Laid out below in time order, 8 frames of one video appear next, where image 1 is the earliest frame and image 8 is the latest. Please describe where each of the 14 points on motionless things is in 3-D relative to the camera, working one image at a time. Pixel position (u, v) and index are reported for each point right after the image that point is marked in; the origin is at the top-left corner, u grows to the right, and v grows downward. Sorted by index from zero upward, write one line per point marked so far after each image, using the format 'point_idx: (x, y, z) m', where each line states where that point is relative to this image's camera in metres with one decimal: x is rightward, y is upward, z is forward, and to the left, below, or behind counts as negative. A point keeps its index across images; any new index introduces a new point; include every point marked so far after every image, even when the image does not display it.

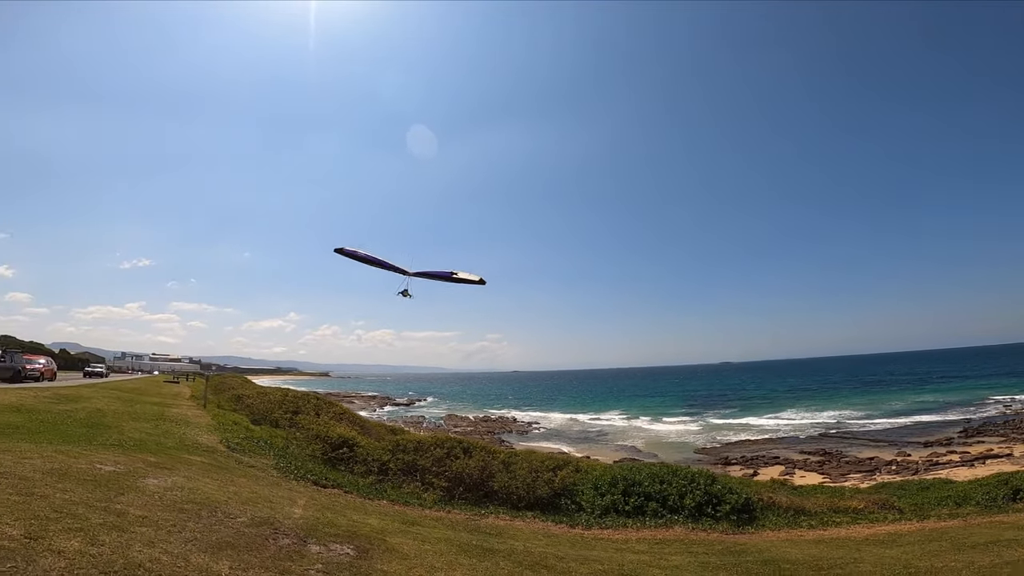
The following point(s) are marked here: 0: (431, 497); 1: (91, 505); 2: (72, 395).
0: (-2.2, -5.7, +13.6) m
1: (-4.1, -2.1, +4.9) m
2: (-15.9, -3.9, +18.1) m
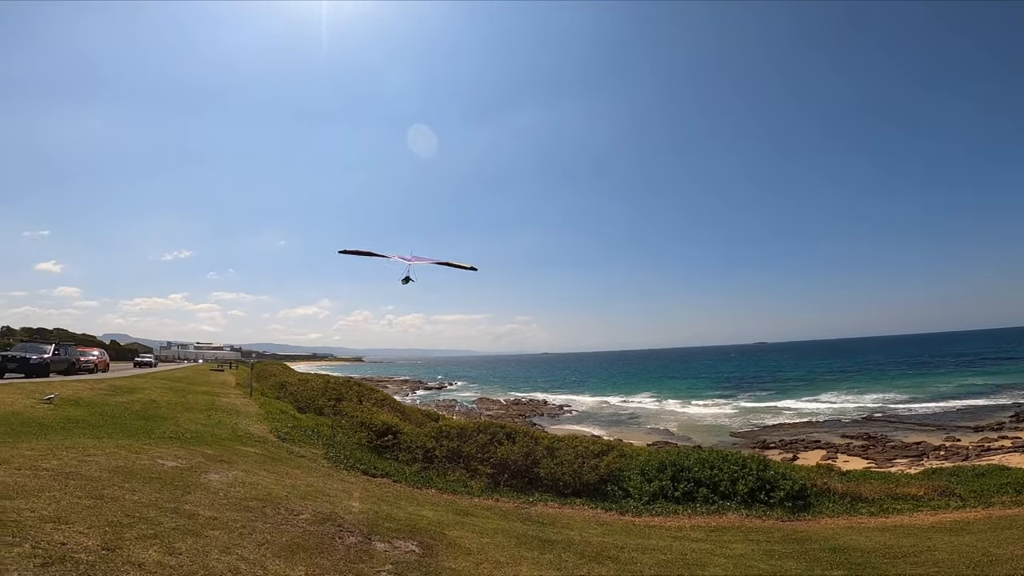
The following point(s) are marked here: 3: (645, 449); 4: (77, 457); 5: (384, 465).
0: (-0.9, -5.3, +13.5) m
1: (-3.4, -2.1, +4.8) m
2: (-14.4, -3.7, +18.7) m
3: (+4.8, -5.7, +18.0) m
4: (-5.6, -2.2, +6.4) m
5: (-3.3, -4.6, +12.8) m
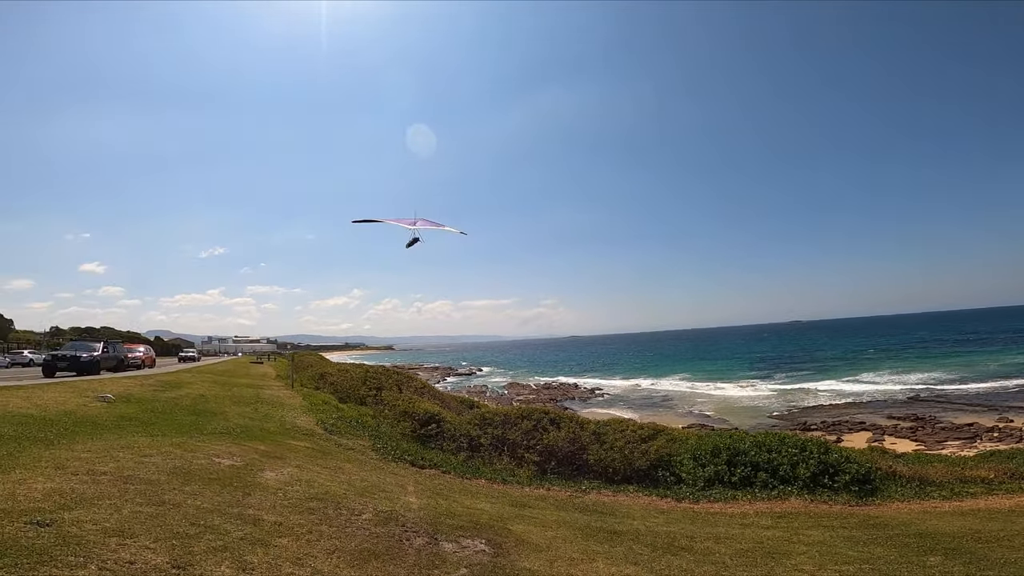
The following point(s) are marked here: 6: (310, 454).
0: (+0.4, -4.9, +13.2) m
1: (-2.7, -2.1, +4.6) m
2: (-12.9, -3.6, +19.0) m
3: (+6.3, -4.9, +17.4) m
4: (-4.8, -2.1, +6.3) m
5: (-2.0, -4.2, +12.6) m
6: (-3.8, -3.1, +9.4) m
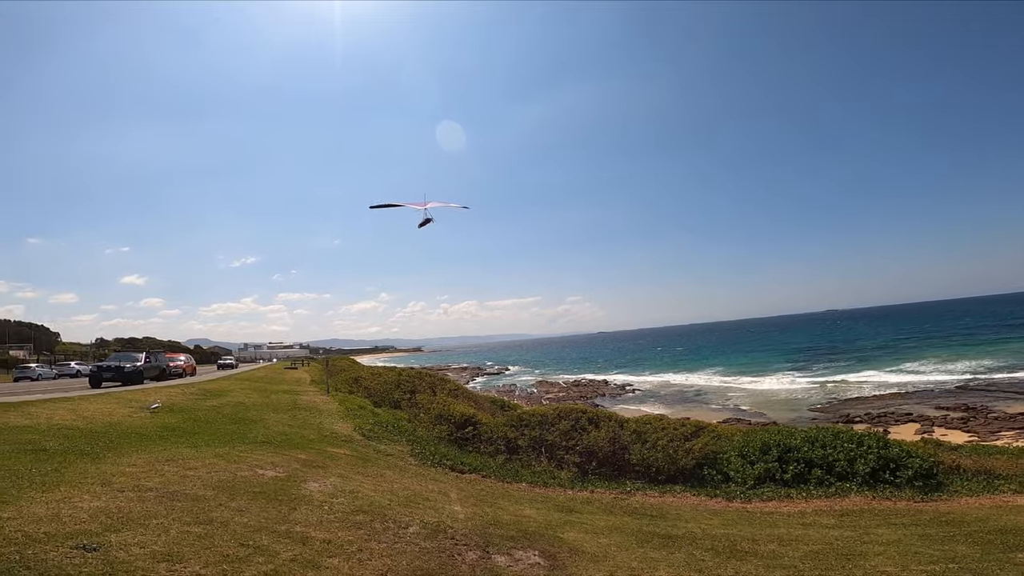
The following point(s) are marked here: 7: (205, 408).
0: (+1.4, -4.8, +12.9) m
1: (-2.1, -2.1, +4.4) m
2: (-11.6, -3.9, +19.3) m
3: (+7.6, -4.7, +16.8) m
4: (-4.1, -2.3, +6.2) m
5: (-1.0, -4.3, +12.4) m
6: (-3.0, -3.2, +9.3) m
7: (-8.6, -3.4, +14.0) m
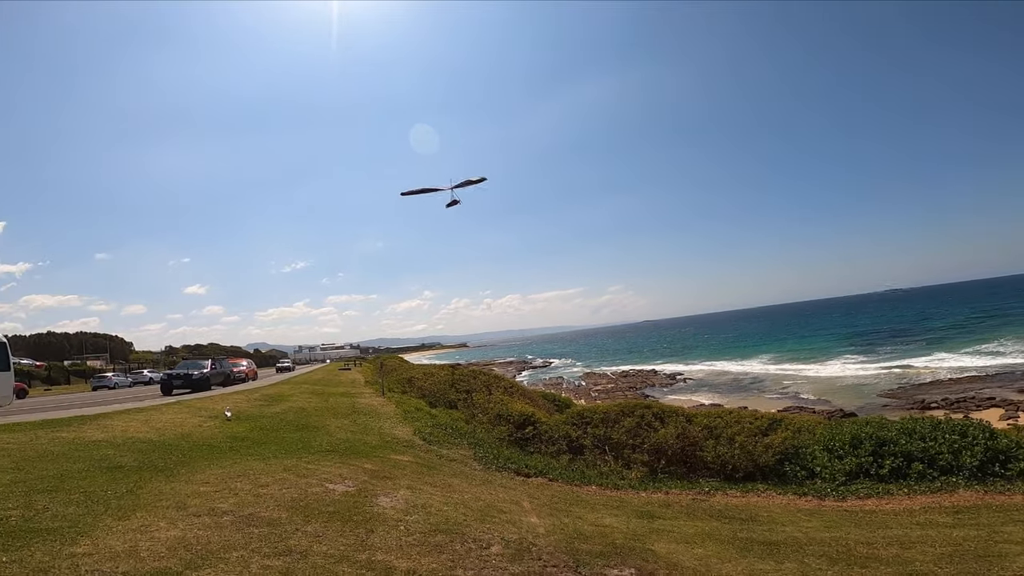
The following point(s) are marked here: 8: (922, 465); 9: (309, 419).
0: (+3.1, -4.6, +12.3) m
1: (-1.3, -2.2, +4.1) m
2: (-9.4, -4.2, +19.8) m
3: (+9.5, -4.1, +15.6) m
4: (-3.2, -2.5, +6.0) m
5: (+0.5, -4.2, +12.0) m
6: (-1.7, -3.3, +9.0) m
7: (-6.9, -3.6, +14.2) m
8: (+9.6, -4.3, +11.8) m
9: (-5.6, -3.6, +13.7) m
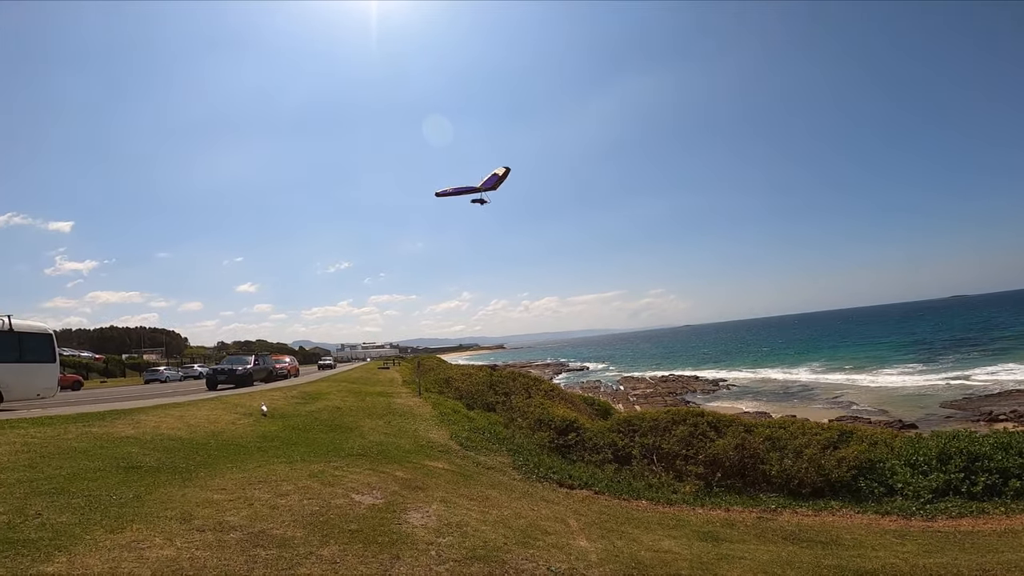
0: (+4.0, -4.6, +11.2) m
1: (-1.0, -2.1, +3.4) m
2: (-7.8, -4.1, +19.6) m
3: (+10.7, -4.2, +14.0) m
4: (-2.7, -2.3, +5.4) m
5: (+1.5, -4.1, +11.1) m
6: (-1.0, -3.2, +8.3) m
7: (-5.8, -3.5, +13.8) m
8: (+10.5, -4.4, +10.2) m
9: (-4.5, -3.5, +13.2) m
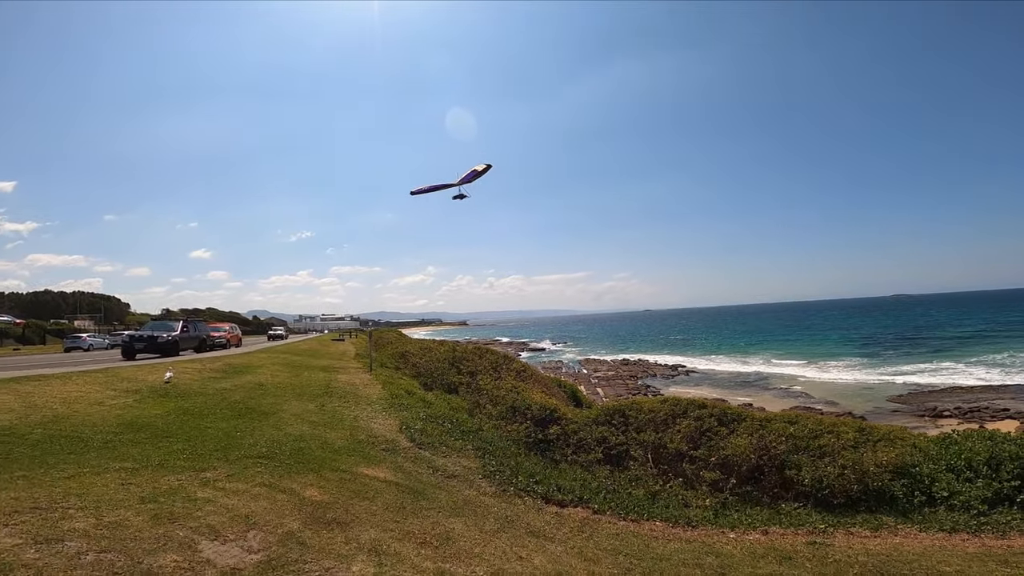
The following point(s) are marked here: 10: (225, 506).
0: (+3.4, -3.9, +8.8) m
1: (-0.9, -1.5, +0.6) m
2: (-8.9, -2.5, +16.4) m
3: (+9.9, -3.6, +12.1) m
4: (-2.7, -1.6, +2.5) m
5: (+0.9, -3.3, +8.6) m
6: (-1.3, -2.4, +5.5) m
7: (-6.5, -2.2, +10.7) m
8: (+10.0, -4.0, +8.3) m
9: (-5.2, -2.3, +10.2) m
10: (-2.3, -1.9, +4.2) m
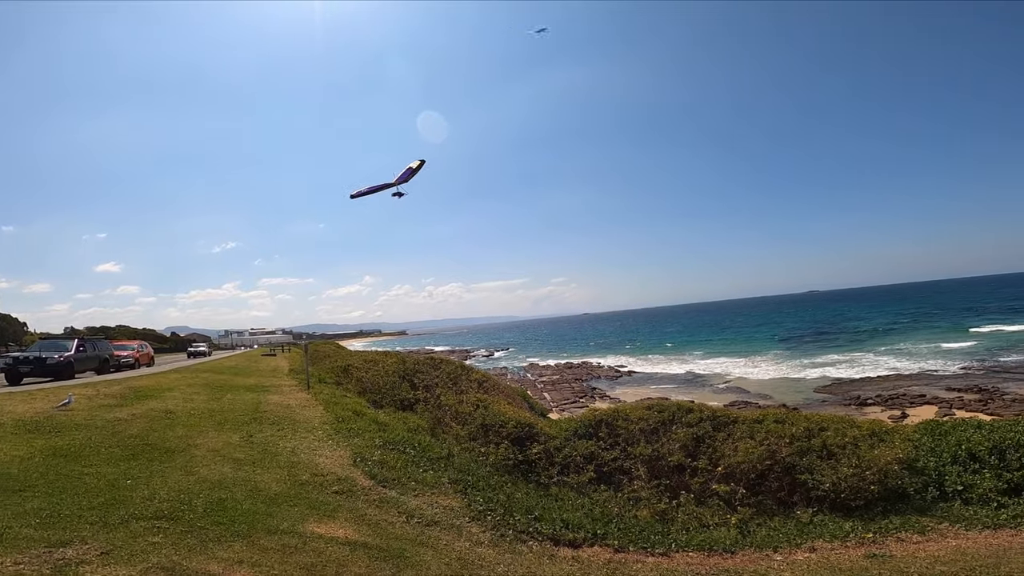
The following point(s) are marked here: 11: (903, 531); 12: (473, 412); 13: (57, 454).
0: (+3.2, -3.7, +7.6) m
1: (-0.1, -1.3, -1.0) m
2: (-10.0, -2.7, +13.7) m
3: (+9.2, -3.3, +11.7) m
4: (-2.2, -1.4, +0.7) m
5: (+0.8, -3.2, +7.1) m
6: (-1.1, -2.2, +3.8) m
7: (-6.8, -2.3, +8.3) m
8: (+9.8, -3.6, +7.9) m
9: (-5.5, -2.3, +8.0) m
10: (-2.0, -1.8, +2.4) m
11: (+5.5, -3.8, +7.1) m
12: (-0.8, -2.9, +11.9) m
13: (-5.7, -2.1, +6.3) m
